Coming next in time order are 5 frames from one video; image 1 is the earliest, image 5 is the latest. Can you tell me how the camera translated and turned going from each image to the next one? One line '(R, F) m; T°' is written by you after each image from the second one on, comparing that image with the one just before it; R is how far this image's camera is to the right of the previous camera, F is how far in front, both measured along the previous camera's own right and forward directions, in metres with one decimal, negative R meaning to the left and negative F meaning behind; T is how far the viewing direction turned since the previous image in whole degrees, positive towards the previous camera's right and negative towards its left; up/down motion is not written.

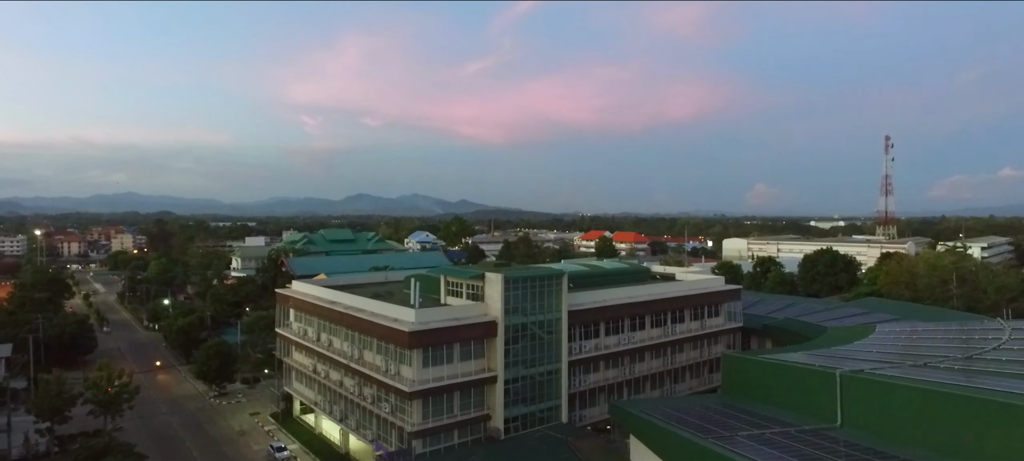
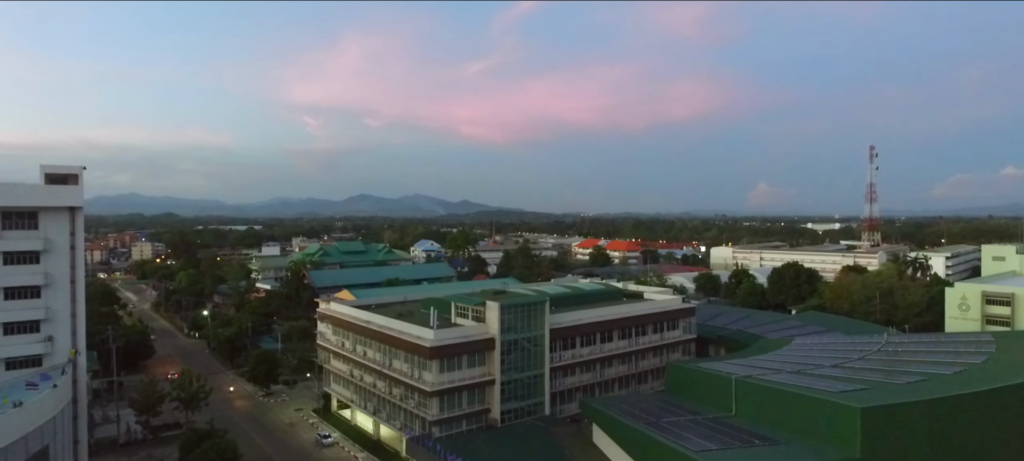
(+0.2, -3.5) m; 0°
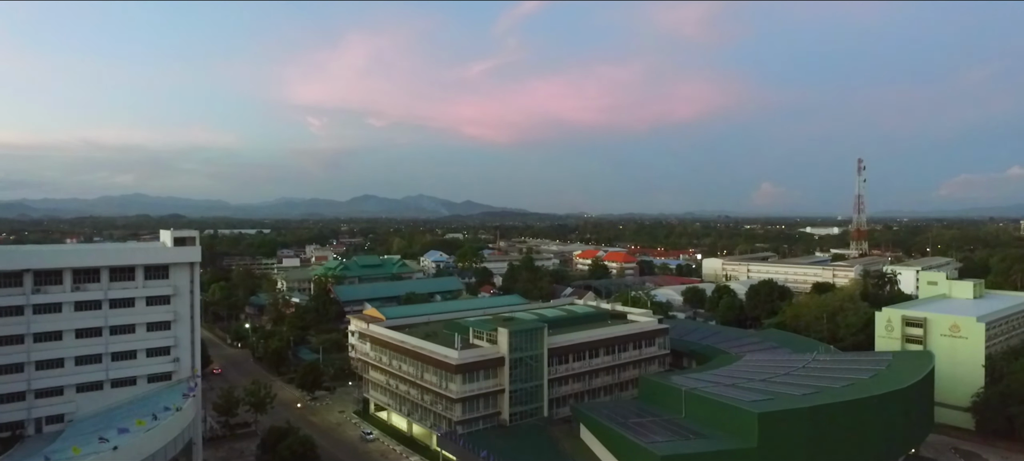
(-0.1, -4.0) m; 0°
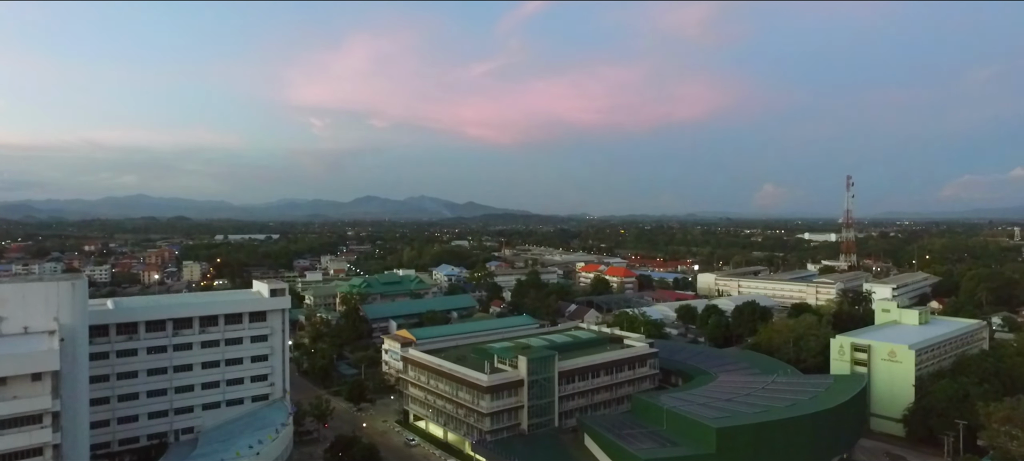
(-0.6, -4.5) m; 0°
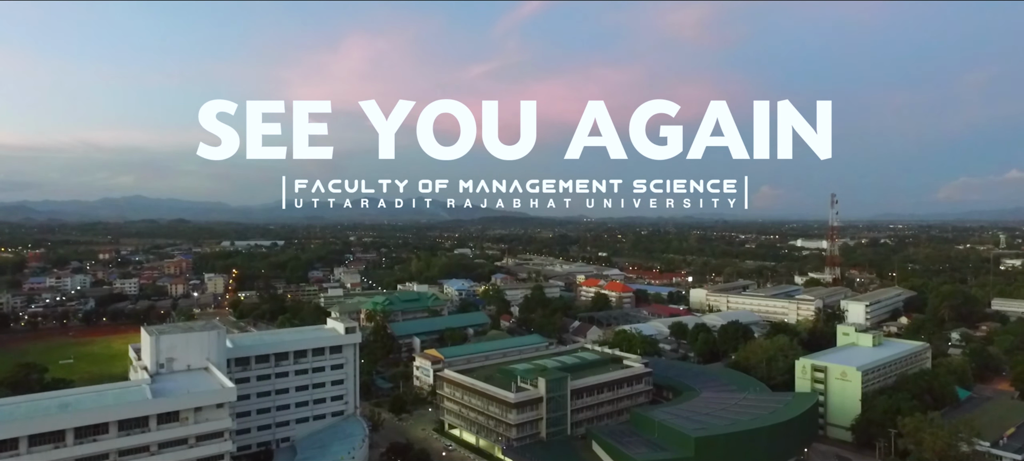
(-1.1, -5.4) m; 0°
